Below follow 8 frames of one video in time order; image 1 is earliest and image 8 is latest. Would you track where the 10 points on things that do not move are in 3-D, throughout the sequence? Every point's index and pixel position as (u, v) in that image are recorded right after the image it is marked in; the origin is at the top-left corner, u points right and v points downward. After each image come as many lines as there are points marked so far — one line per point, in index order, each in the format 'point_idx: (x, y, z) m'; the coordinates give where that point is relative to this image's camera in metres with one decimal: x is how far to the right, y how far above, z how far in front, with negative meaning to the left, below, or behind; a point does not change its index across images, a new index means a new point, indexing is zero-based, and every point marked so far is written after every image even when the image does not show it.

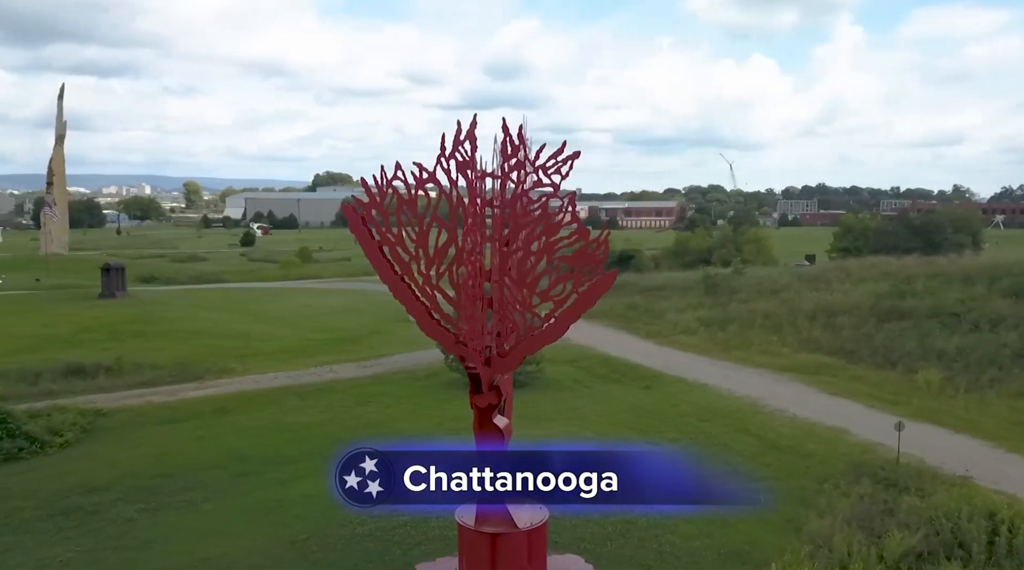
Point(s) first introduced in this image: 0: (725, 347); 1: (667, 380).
0: (+5.6, -1.6, +19.9) m
1: (+3.1, -1.9, +15.2) m
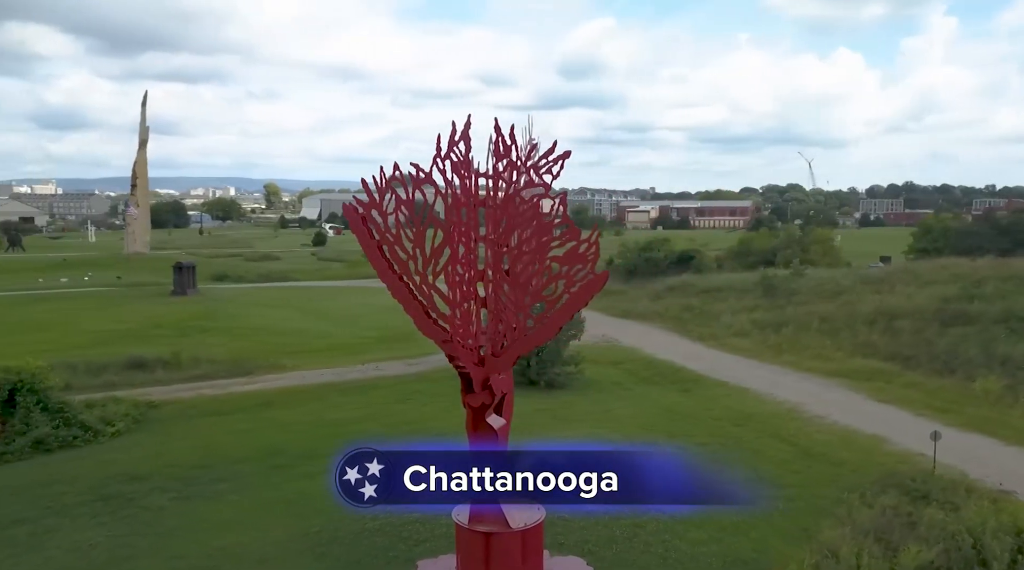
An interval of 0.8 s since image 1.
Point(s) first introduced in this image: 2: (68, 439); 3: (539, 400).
0: (+6.7, -1.7, +19.4) m
1: (+3.8, -1.9, +14.9) m
2: (-6.6, -2.3, +11.4) m
3: (+0.5, -2.2, +14.2) m
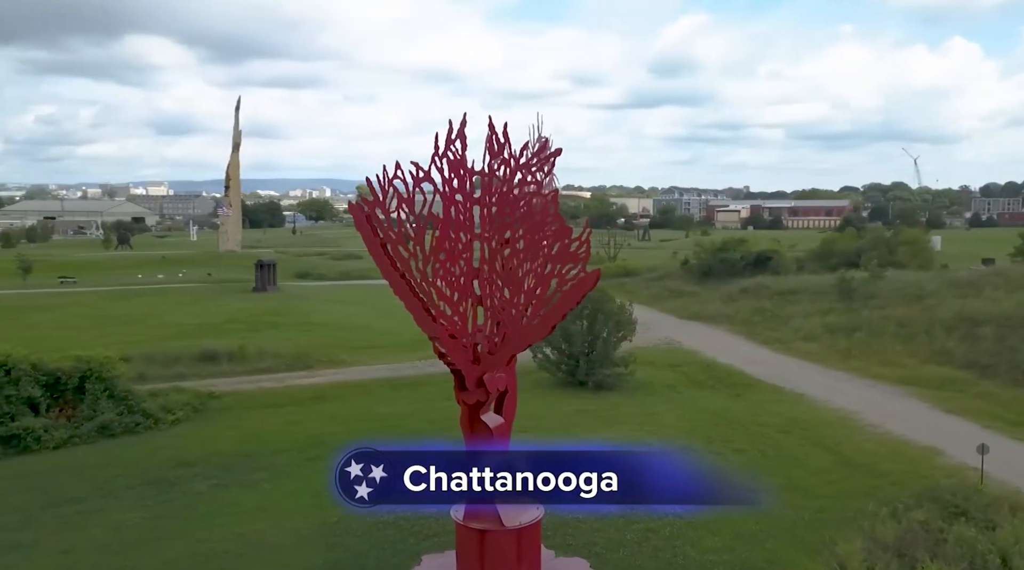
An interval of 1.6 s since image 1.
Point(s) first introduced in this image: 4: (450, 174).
0: (+8.1, -1.8, +18.6) m
1: (+4.7, -2.0, +14.4) m
2: (-6.1, -2.2, +12.0) m
3: (+1.3, -2.2, +14.1) m
4: (-0.5, +0.8, +5.8) m
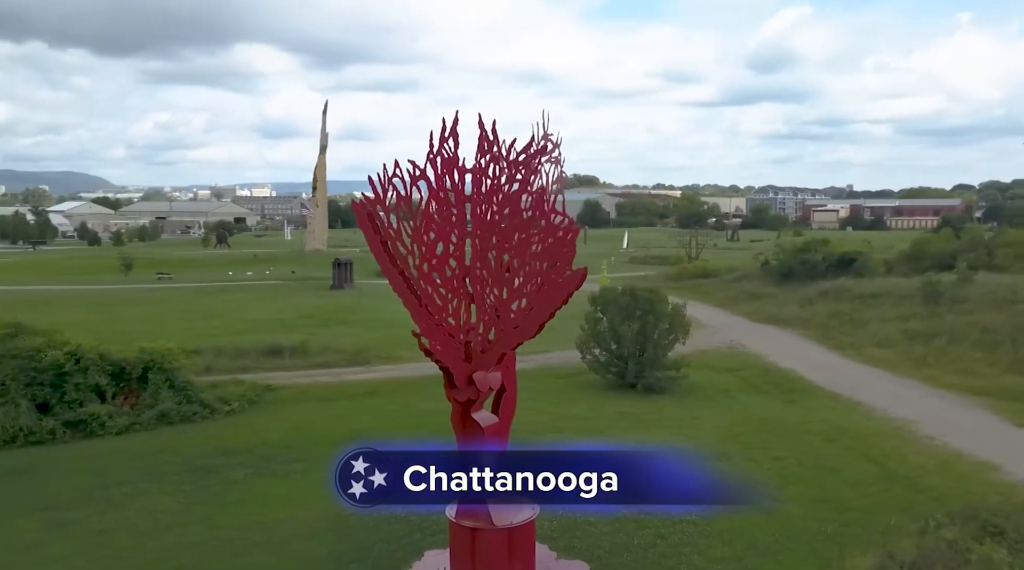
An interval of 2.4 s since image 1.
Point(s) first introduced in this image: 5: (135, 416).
0: (+9.4, -1.8, +17.6) m
1: (+5.6, -2.0, +13.8) m
2: (-5.4, -2.2, +12.7) m
3: (+2.2, -2.2, +13.9) m
4: (-0.5, +0.9, +5.8) m
5: (-6.1, -2.1, +12.3) m
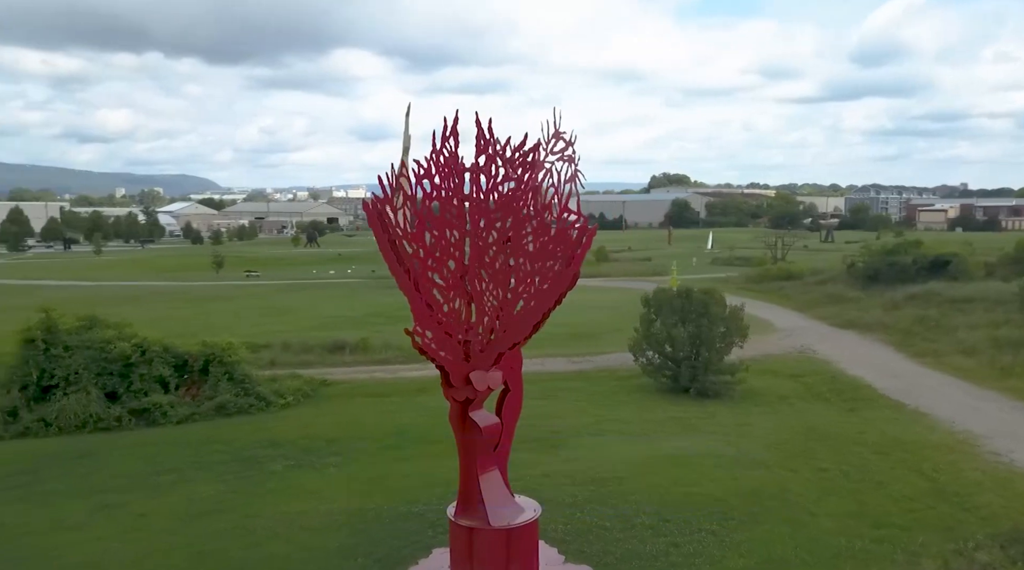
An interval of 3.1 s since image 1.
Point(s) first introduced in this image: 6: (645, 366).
0: (+10.6, -1.9, +16.5) m
1: (+6.4, -2.1, +13.1) m
2: (-4.7, -2.1, +13.2) m
3: (+3.0, -2.2, +13.5) m
4: (-0.5, +0.9, +5.8) m
5: (-5.4, -2.1, +12.9) m
6: (+2.7, -1.6, +15.3) m
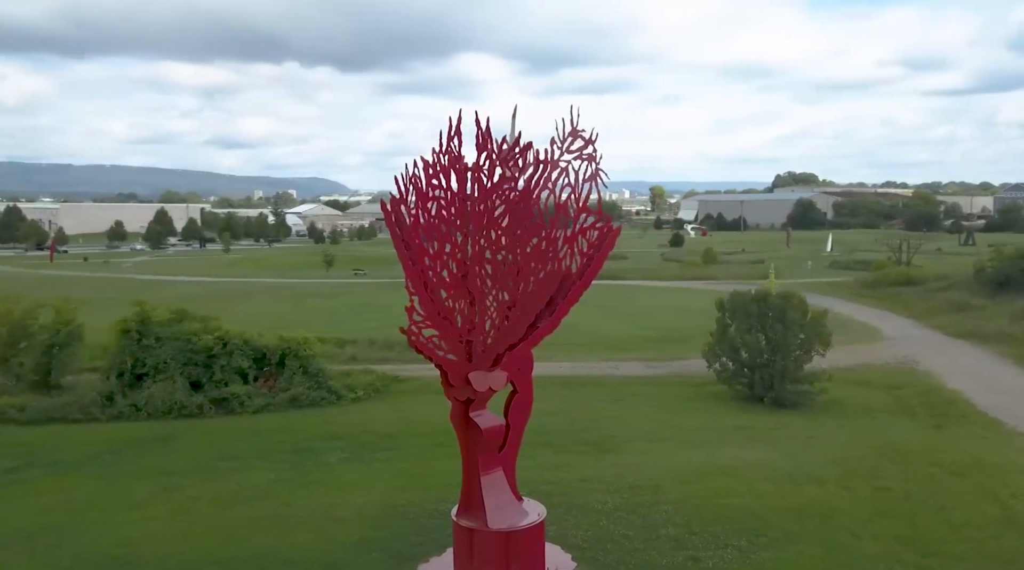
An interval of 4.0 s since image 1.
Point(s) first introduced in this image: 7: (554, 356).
0: (+12.0, -2.1, +14.7) m
1: (+7.4, -2.2, +12.0) m
2: (-3.5, -2.1, +13.7) m
3: (+4.1, -2.3, +13.0) m
4: (-0.5, +0.9, +5.9) m
5: (-4.3, -2.0, +13.6) m
6: (+4.0, -1.7, +14.7) m
7: (+1.0, -1.7, +19.3) m
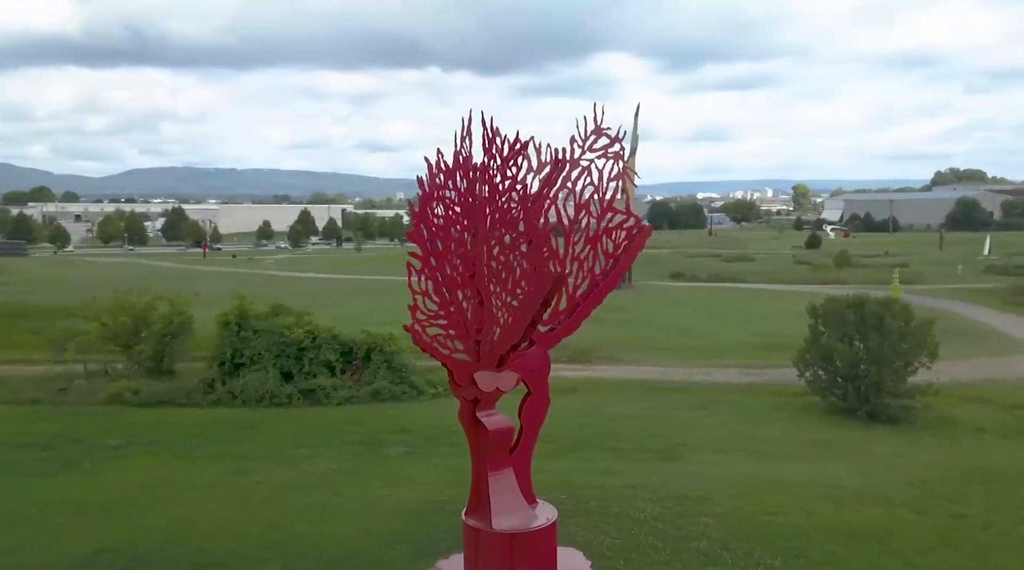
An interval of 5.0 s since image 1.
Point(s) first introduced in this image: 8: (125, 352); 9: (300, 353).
0: (+13.4, -2.3, +12.6) m
1: (+8.4, -2.3, +10.7) m
2: (-2.2, -2.0, +14.1) m
3: (+5.2, -2.3, +12.1) m
4: (-0.4, +0.9, +5.9) m
5: (-2.9, -2.0, +14.1) m
6: (+5.5, -1.8, +13.9) m
7: (+3.3, -1.8, +18.9) m
8: (-8.1, -1.4, +15.8) m
9: (-4.0, -1.3, +14.4) m
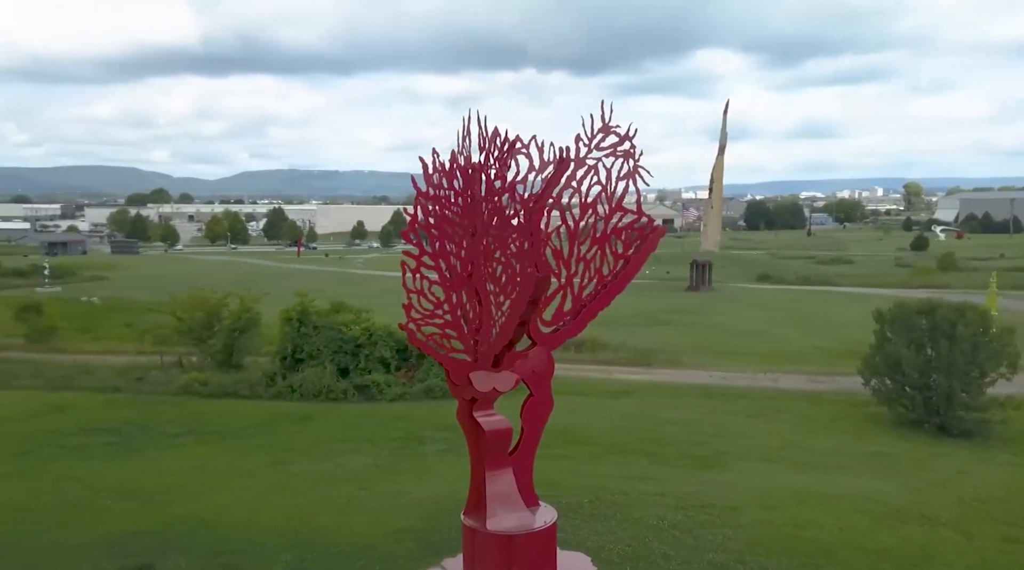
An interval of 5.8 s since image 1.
0: (+14.0, -2.4, +10.9) m
1: (+8.8, -2.4, +9.6) m
2: (-1.2, -2.0, +14.3) m
3: (+5.9, -2.4, +11.4) m
4: (-0.4, +0.9, +5.9) m
5: (-2.0, -1.9, +14.4) m
6: (+6.3, -1.8, +13.1) m
7: (+4.8, -1.8, +18.4) m
8: (-6.9, -1.3, +16.6) m
9: (-3.0, -1.3, +14.8) m
